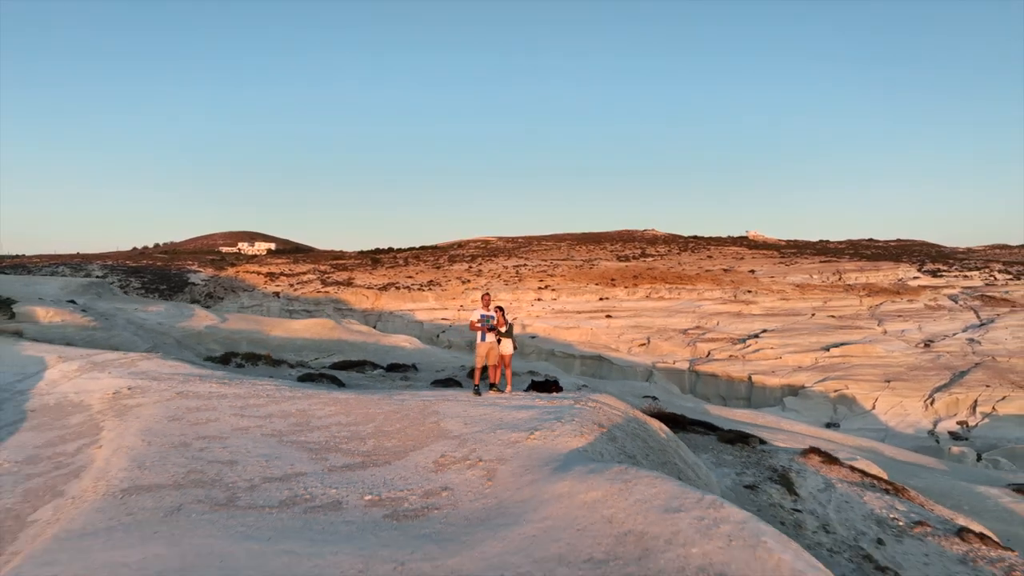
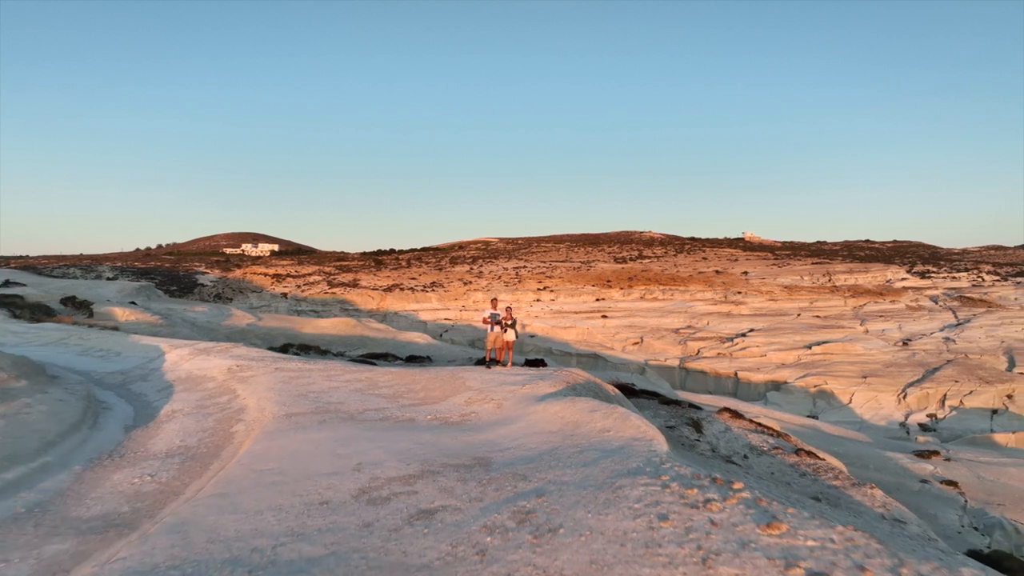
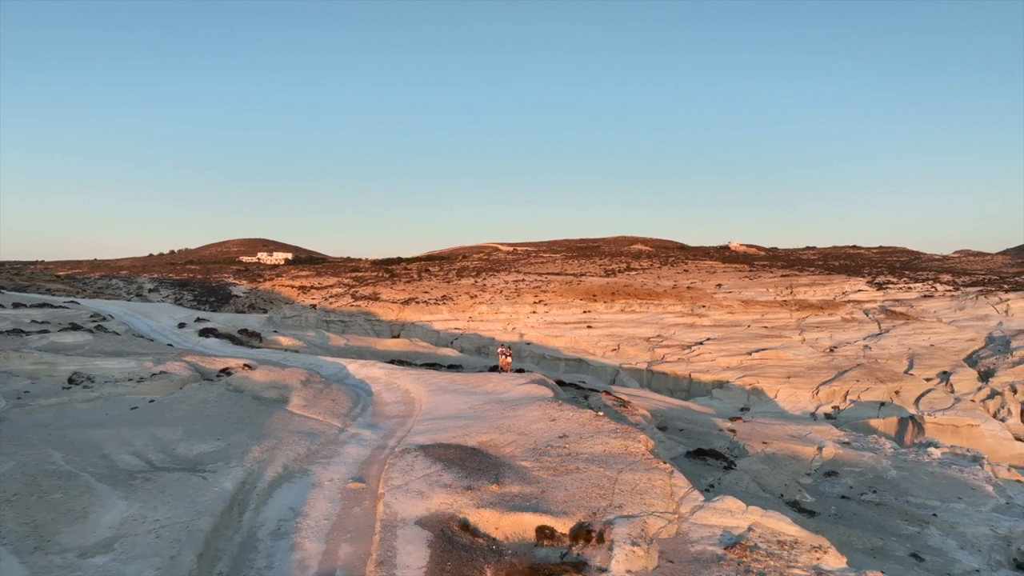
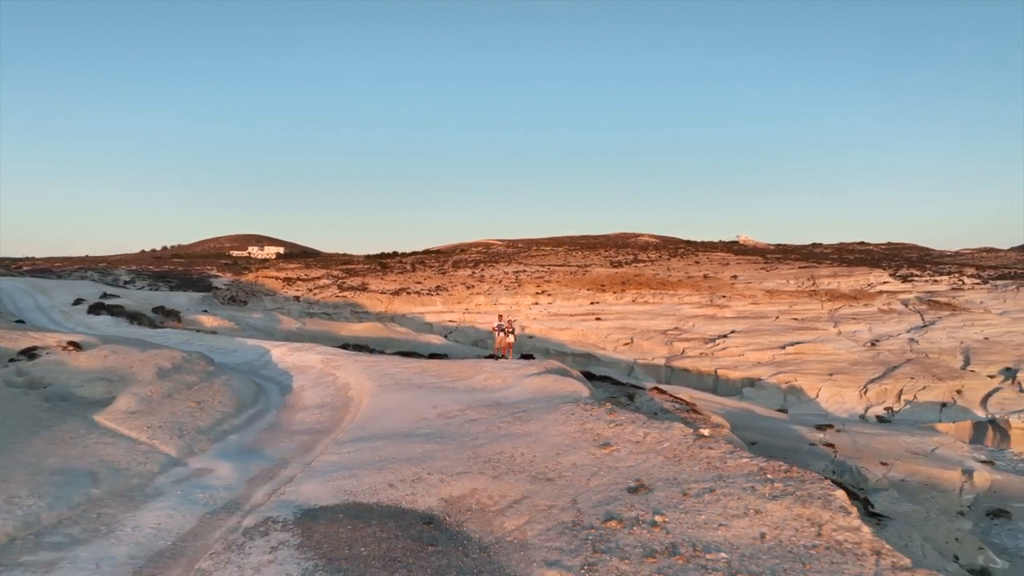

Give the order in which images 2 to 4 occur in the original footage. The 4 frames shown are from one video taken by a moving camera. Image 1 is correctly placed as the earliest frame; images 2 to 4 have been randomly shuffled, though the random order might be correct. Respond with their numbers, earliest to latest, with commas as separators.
2, 4, 3
